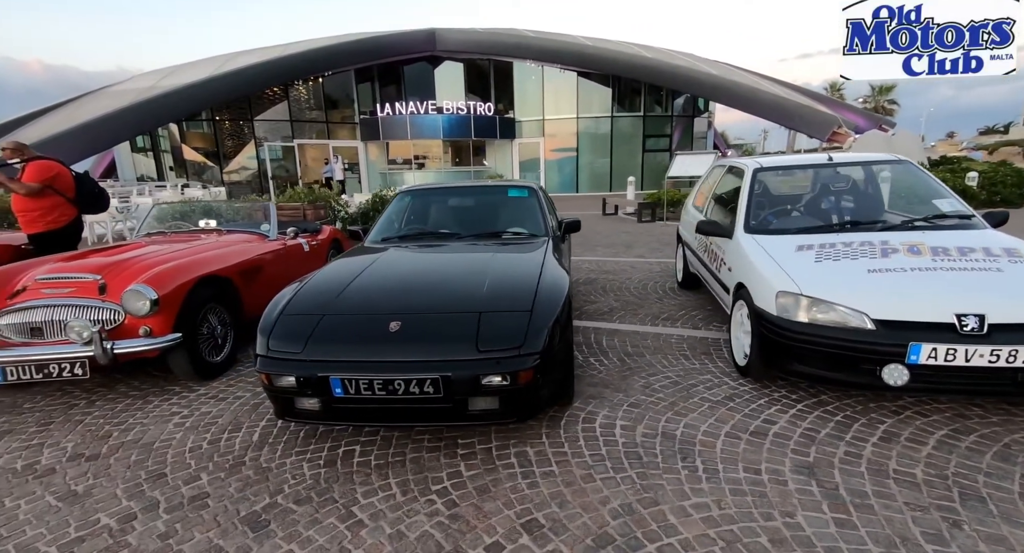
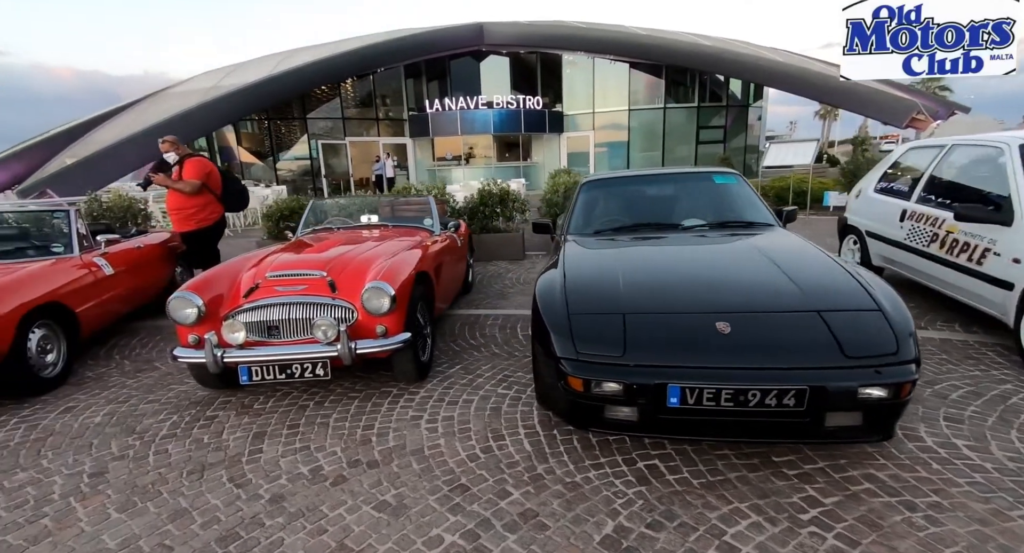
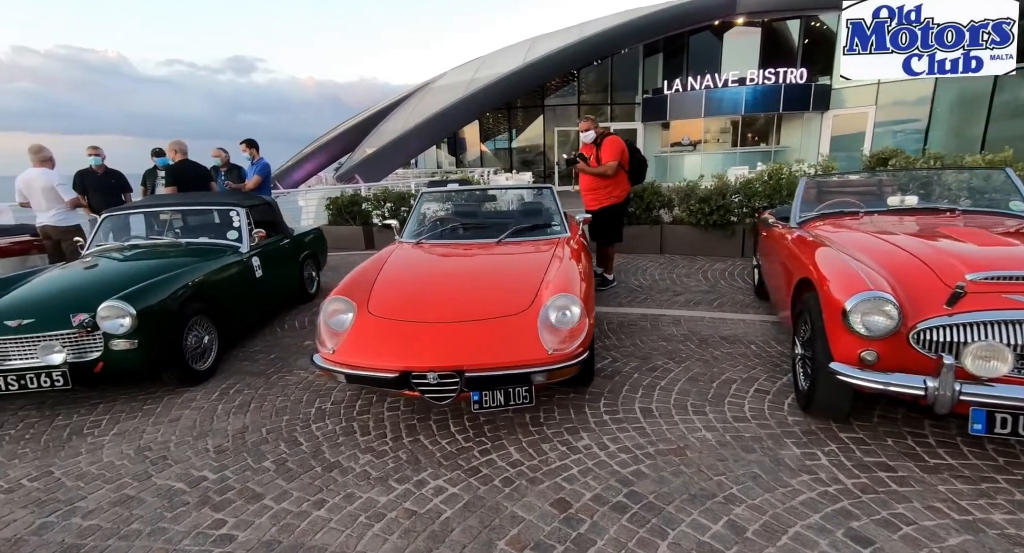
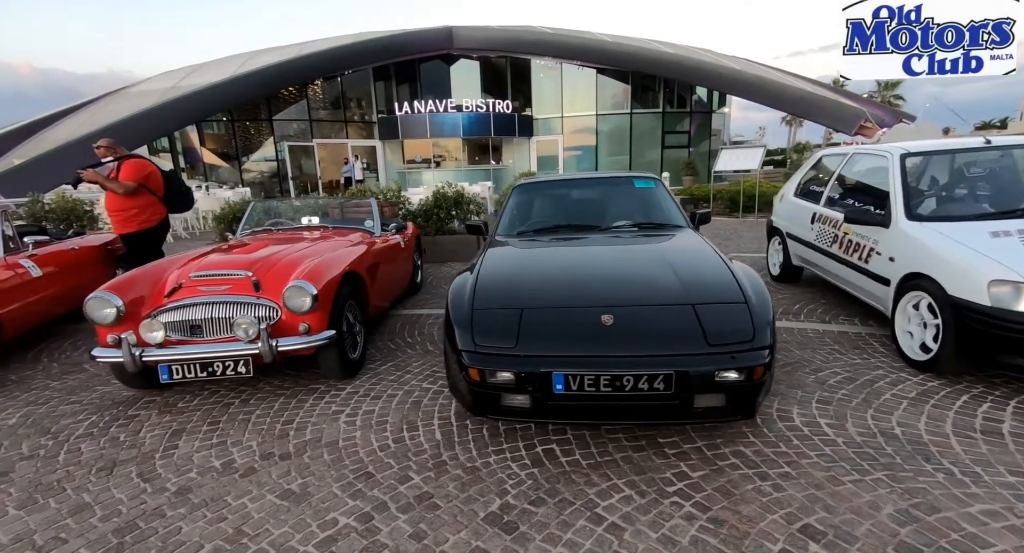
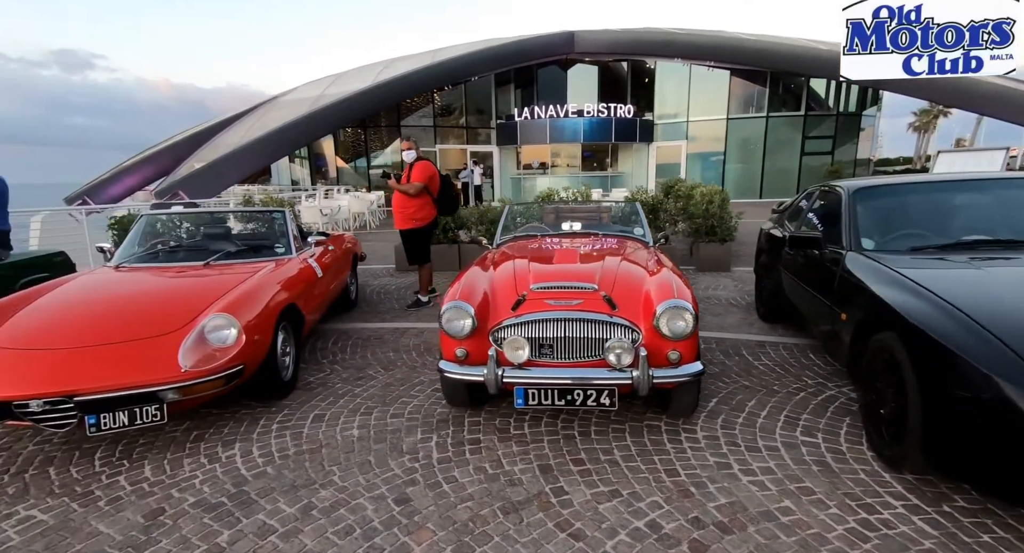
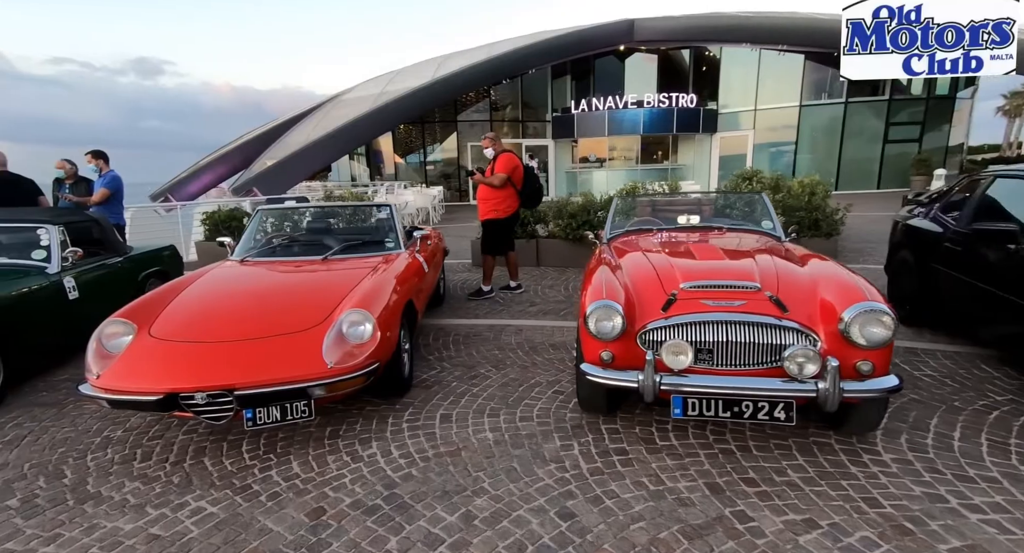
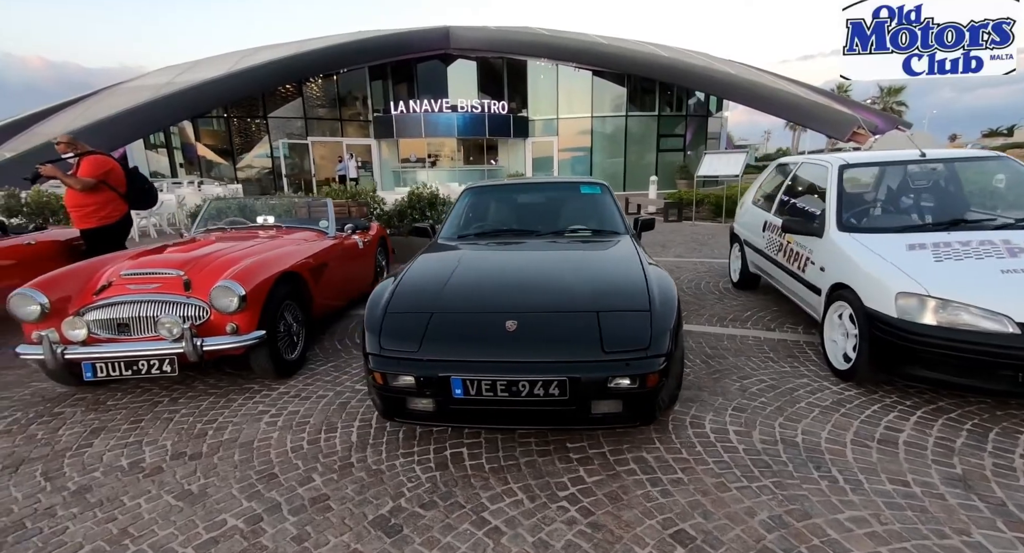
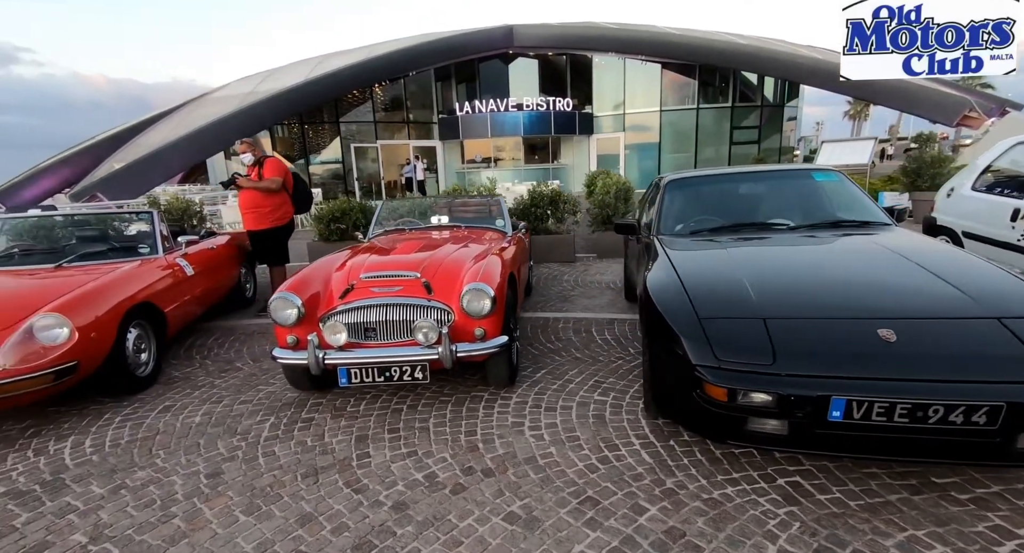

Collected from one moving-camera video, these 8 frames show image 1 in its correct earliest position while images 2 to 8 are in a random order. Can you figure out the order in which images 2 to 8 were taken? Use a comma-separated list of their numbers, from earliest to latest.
7, 4, 2, 8, 5, 6, 3
